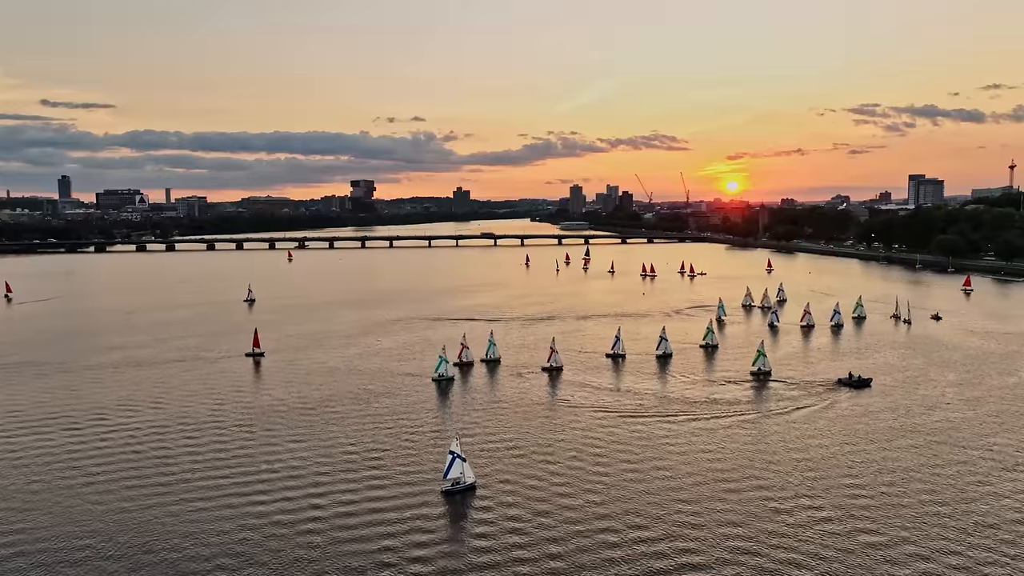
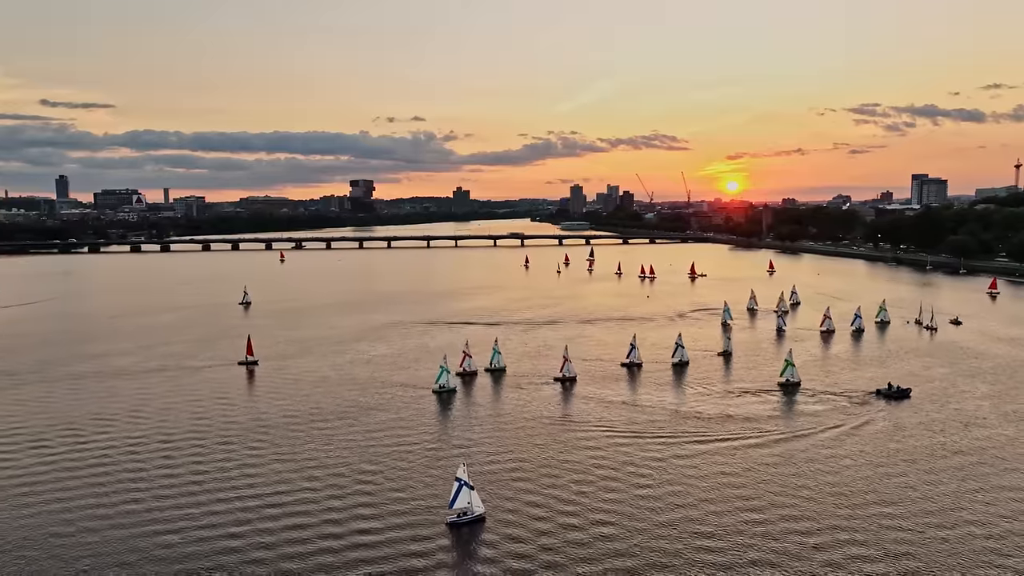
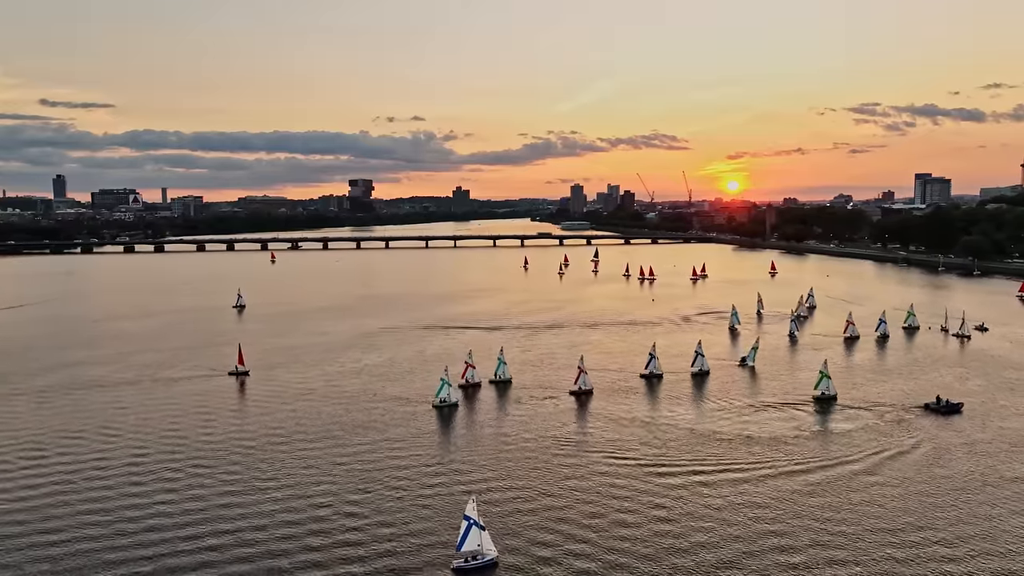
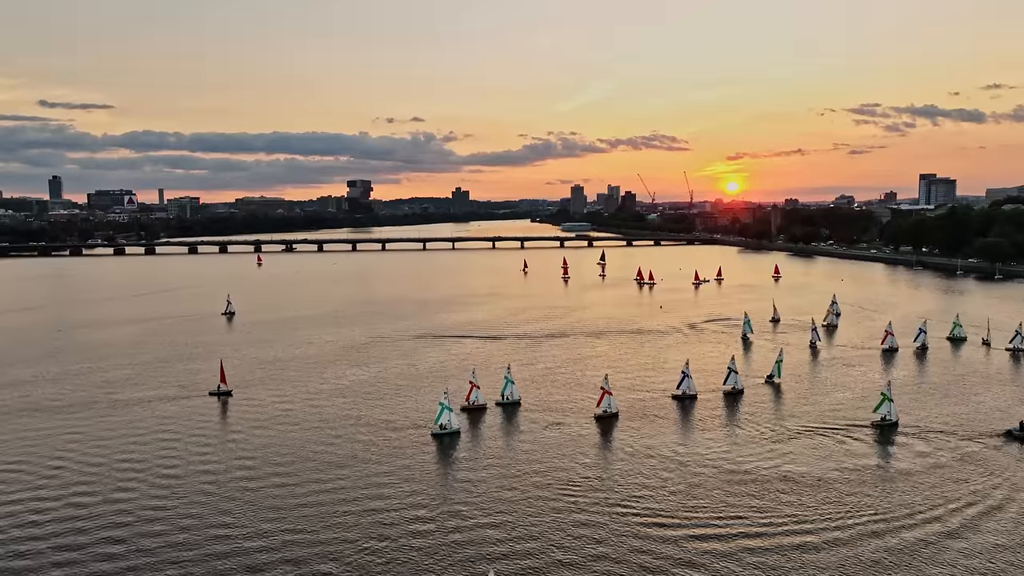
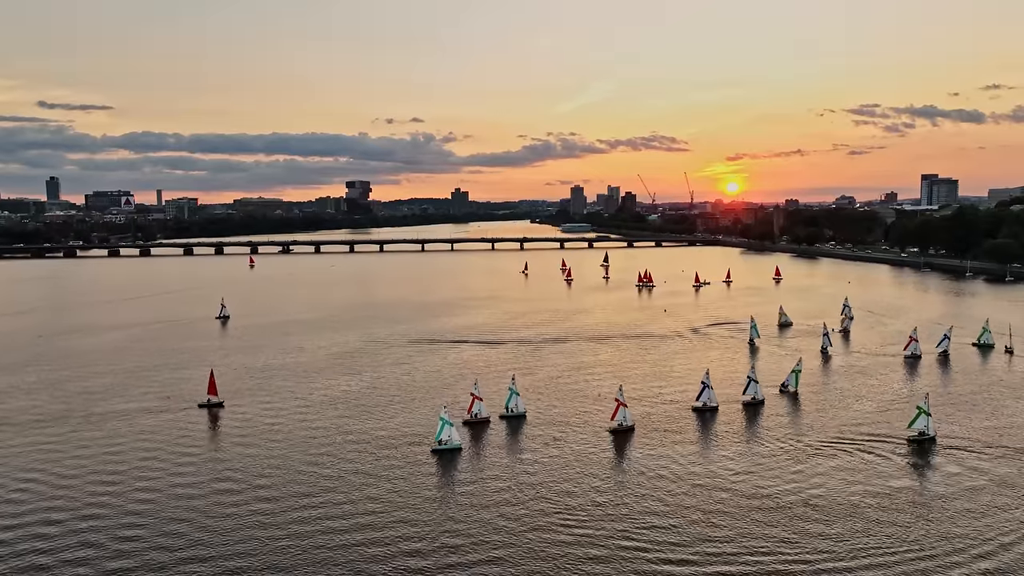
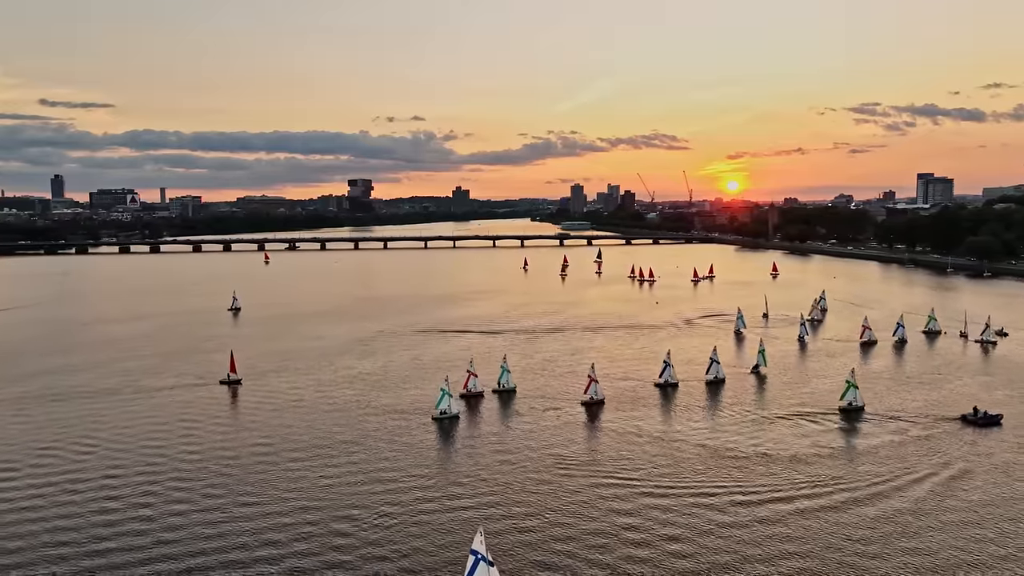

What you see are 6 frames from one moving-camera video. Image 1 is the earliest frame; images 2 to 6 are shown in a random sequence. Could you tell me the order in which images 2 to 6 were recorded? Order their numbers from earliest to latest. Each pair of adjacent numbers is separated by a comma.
2, 3, 6, 4, 5
